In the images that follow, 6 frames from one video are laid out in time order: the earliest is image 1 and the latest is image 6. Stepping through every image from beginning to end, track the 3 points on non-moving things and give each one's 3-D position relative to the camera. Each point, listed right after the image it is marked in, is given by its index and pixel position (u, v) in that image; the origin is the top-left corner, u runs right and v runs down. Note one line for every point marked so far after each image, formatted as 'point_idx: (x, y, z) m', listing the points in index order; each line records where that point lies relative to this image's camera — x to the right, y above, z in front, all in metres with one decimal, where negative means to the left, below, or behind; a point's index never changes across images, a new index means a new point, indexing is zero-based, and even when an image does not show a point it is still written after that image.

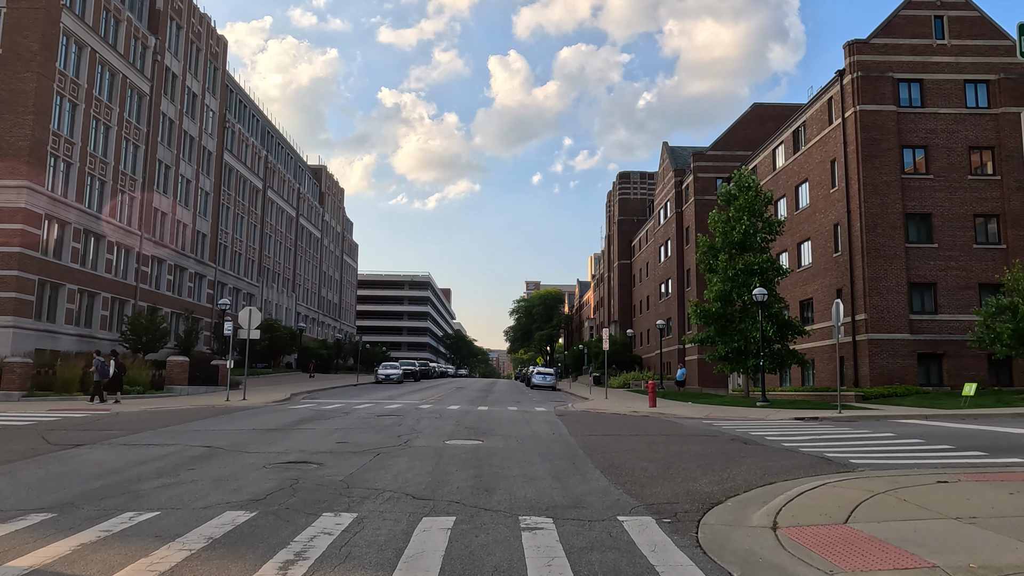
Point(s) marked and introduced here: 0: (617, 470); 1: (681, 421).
0: (+1.2, -2.1, +9.0) m
1: (+3.7, -2.9, +17.4) m
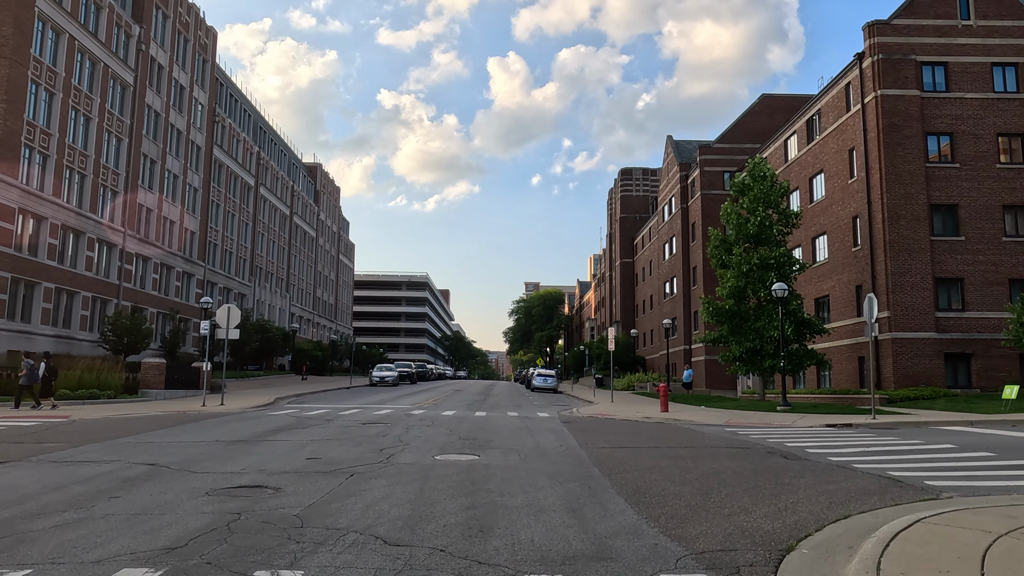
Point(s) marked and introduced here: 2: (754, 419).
0: (+1.2, -1.9, +7.2) m
1: (+3.7, -2.8, +15.6) m
2: (+5.6, -3.0, +18.3) m
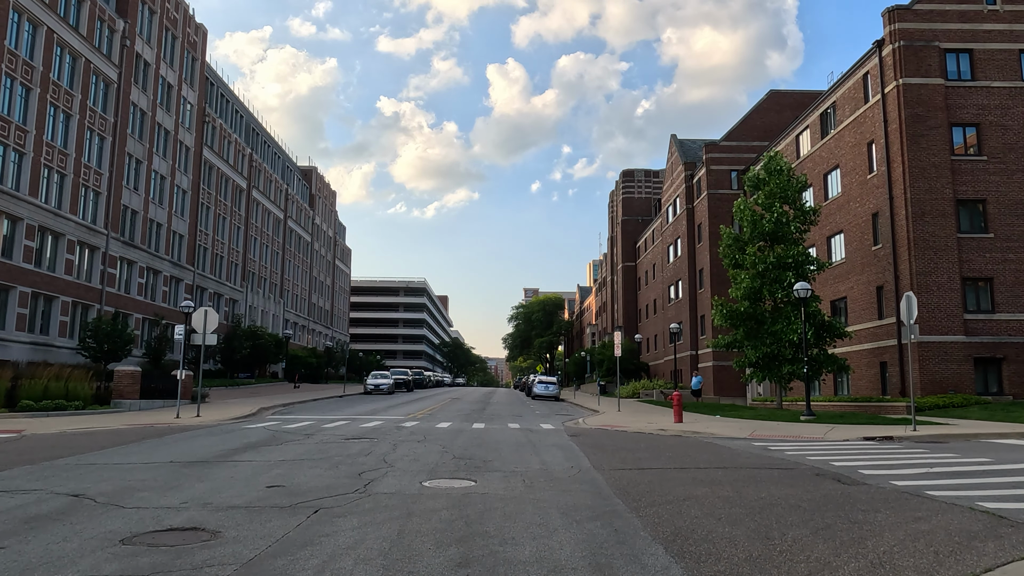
0: (+1.2, -1.8, +5.4) m
1: (+3.7, -2.7, +13.9) m
2: (+5.6, -3.0, +16.6) m
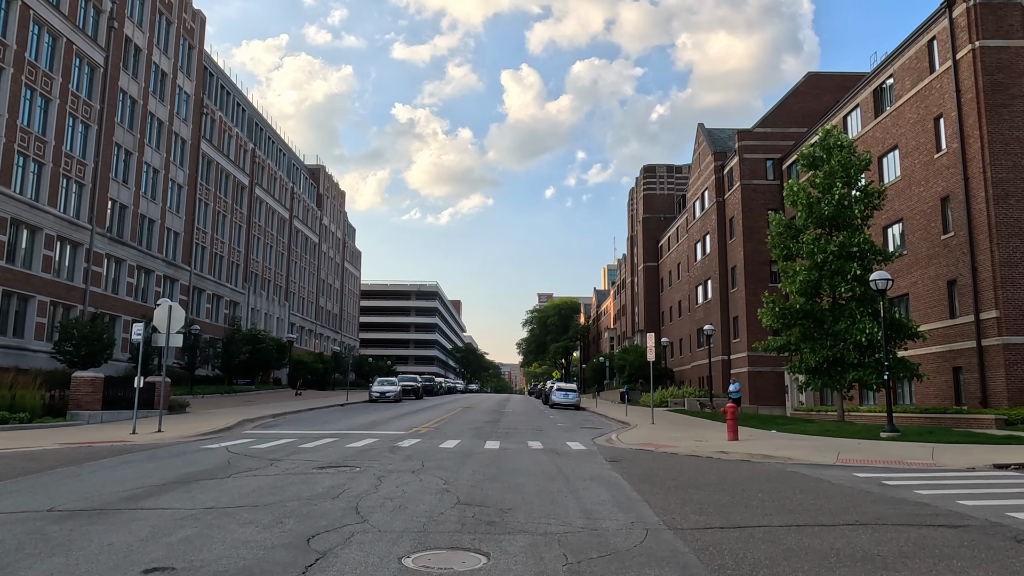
0: (+1.4, -1.5, +2.1) m
1: (+4.1, -2.5, +10.5) m
2: (+6.0, -2.7, +13.1) m
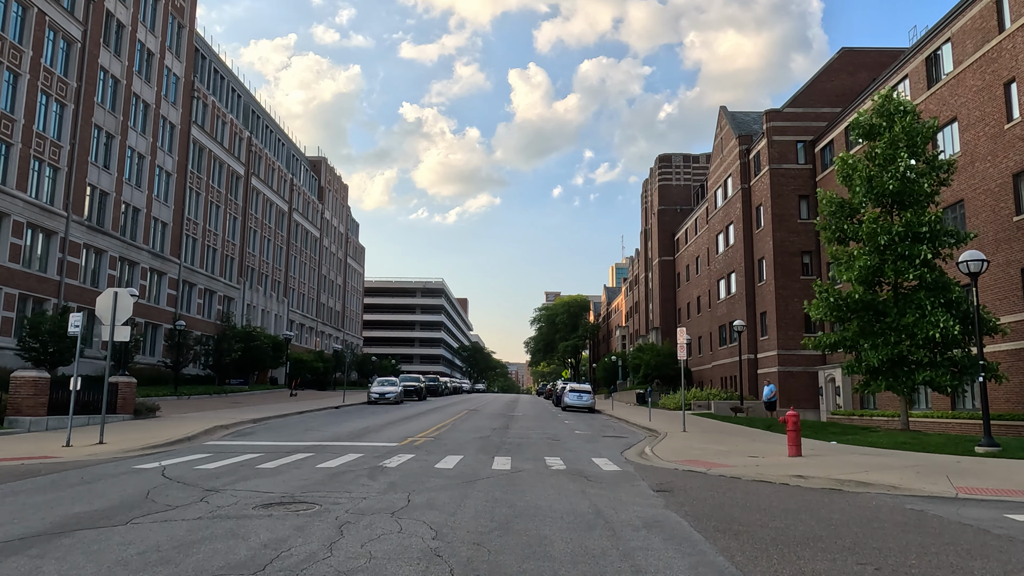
0: (+1.5, -1.2, -0.9) m
1: (+4.2, -2.2, +7.5) m
2: (+6.2, -2.4, +10.1) m
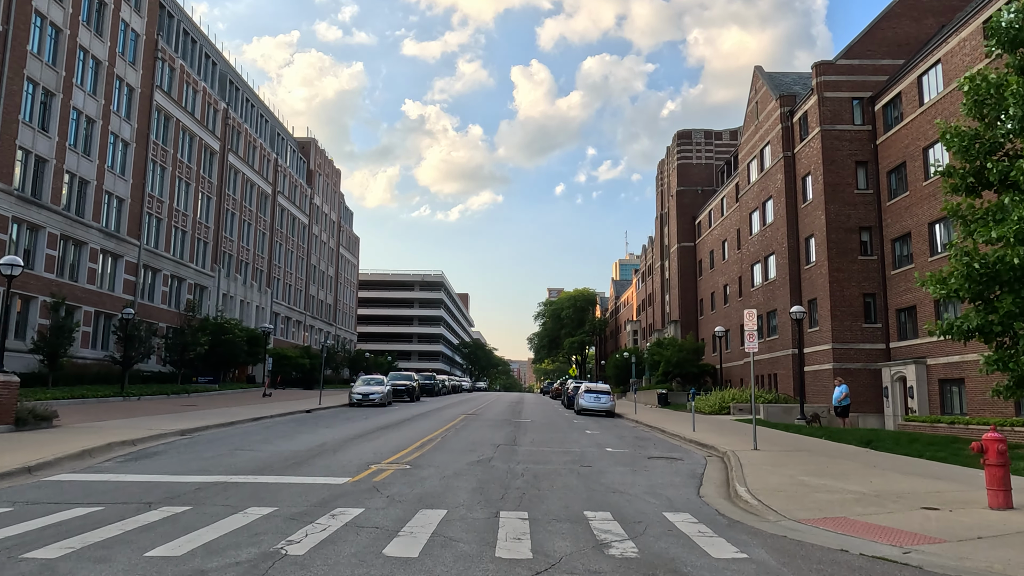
0: (+1.6, -0.6, -6.4) m
1: (+4.4, -1.6, +1.9) m
2: (+6.3, -1.8, +4.6) m
